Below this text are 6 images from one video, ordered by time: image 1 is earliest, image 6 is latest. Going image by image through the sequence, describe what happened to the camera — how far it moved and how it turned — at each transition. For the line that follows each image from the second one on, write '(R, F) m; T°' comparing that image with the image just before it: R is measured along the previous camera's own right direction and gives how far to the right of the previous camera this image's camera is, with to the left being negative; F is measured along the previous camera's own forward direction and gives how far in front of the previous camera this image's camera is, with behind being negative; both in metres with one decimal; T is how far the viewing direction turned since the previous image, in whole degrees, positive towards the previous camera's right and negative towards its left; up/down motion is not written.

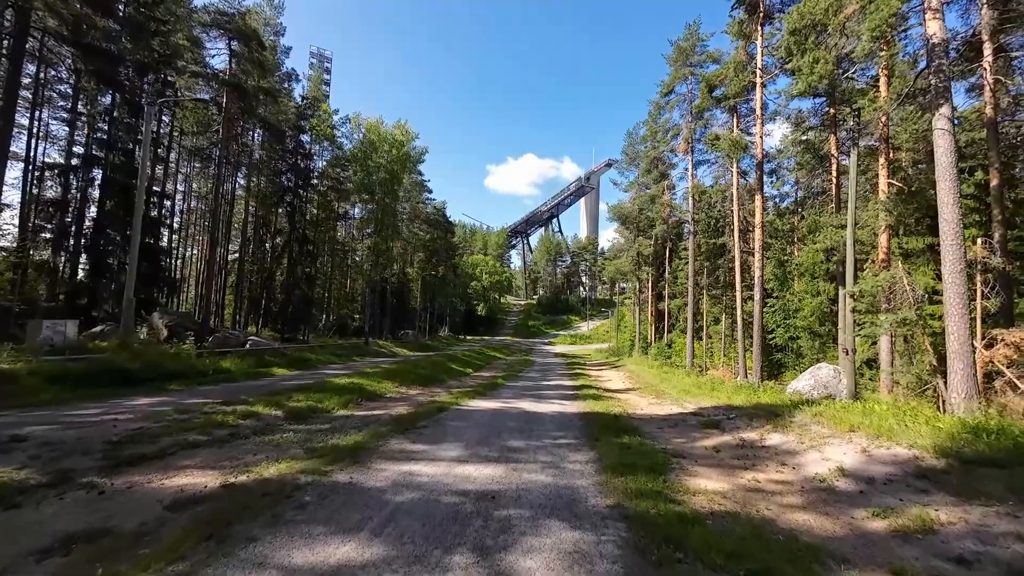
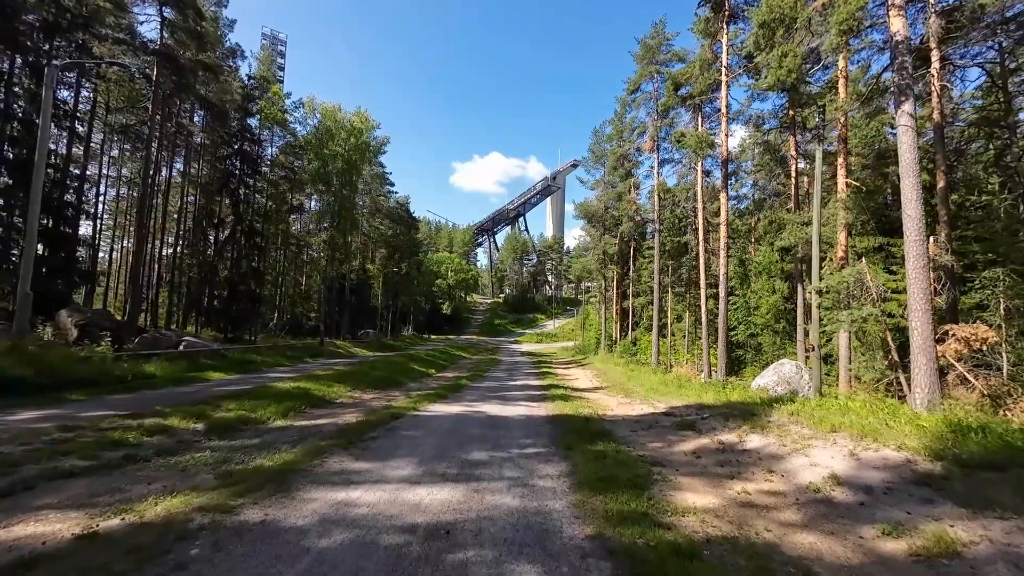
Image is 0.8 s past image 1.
(0.0, +0.8) m; +4°
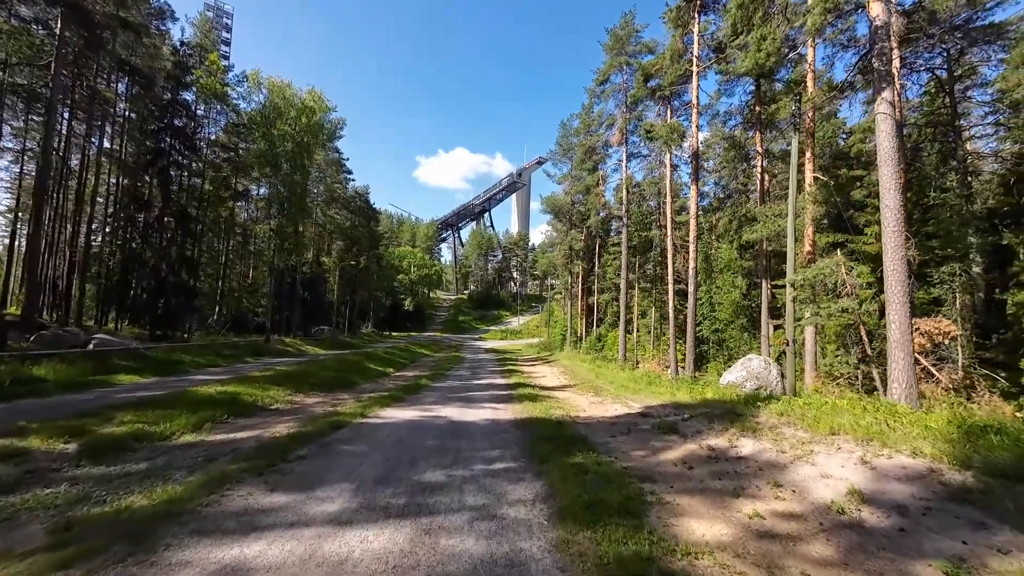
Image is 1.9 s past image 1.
(0.0, +1.1) m; +4°
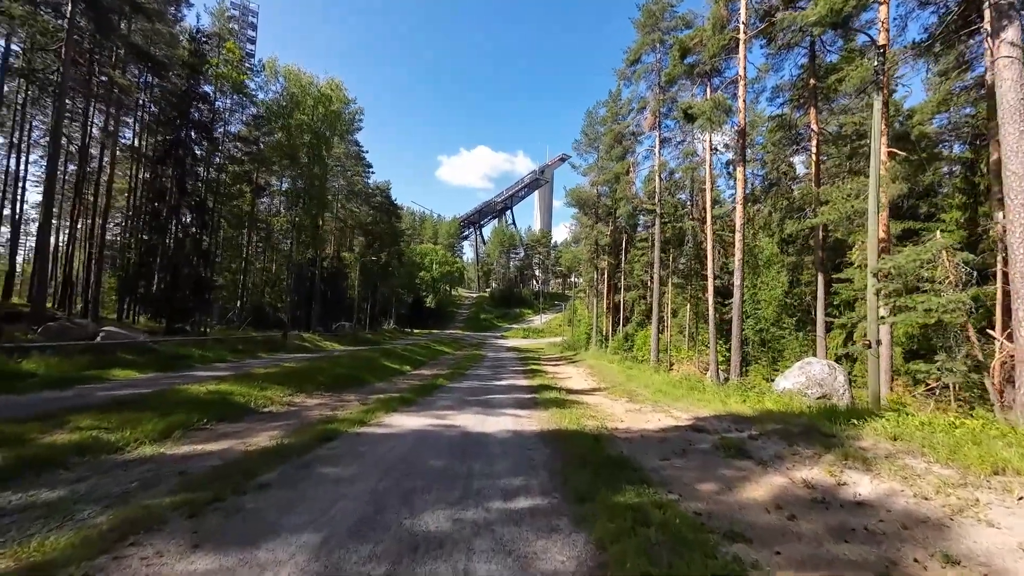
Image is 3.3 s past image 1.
(-0.1, +1.5) m; -3°
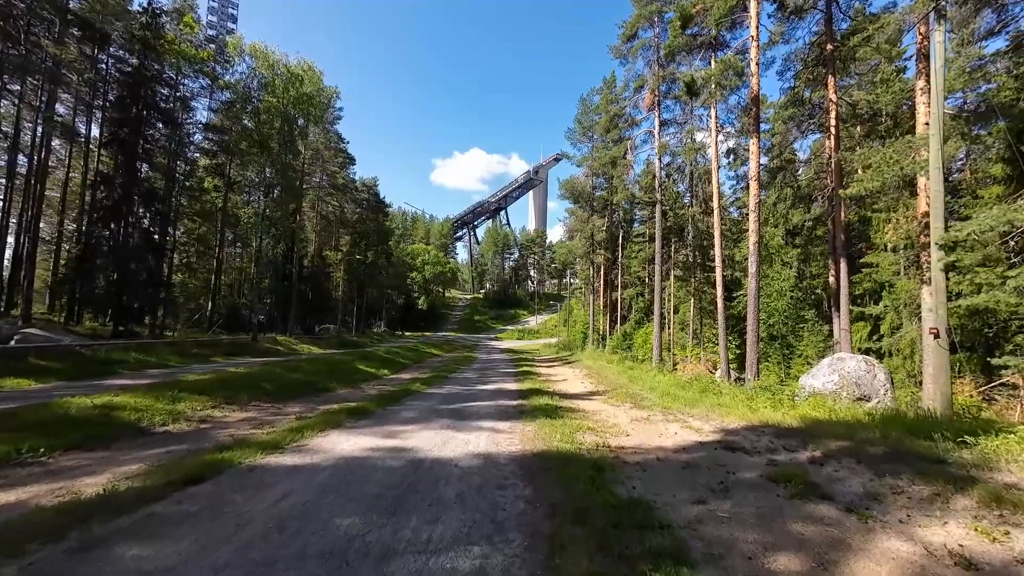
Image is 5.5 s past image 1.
(+0.3, +2.0) m; 0°
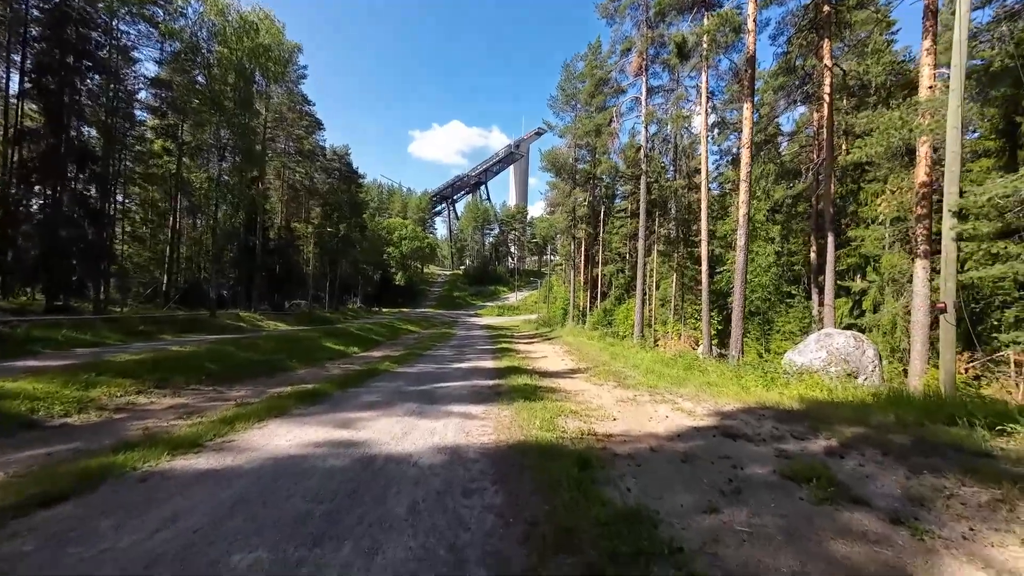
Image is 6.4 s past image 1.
(+0.1, +0.9) m; +3°
